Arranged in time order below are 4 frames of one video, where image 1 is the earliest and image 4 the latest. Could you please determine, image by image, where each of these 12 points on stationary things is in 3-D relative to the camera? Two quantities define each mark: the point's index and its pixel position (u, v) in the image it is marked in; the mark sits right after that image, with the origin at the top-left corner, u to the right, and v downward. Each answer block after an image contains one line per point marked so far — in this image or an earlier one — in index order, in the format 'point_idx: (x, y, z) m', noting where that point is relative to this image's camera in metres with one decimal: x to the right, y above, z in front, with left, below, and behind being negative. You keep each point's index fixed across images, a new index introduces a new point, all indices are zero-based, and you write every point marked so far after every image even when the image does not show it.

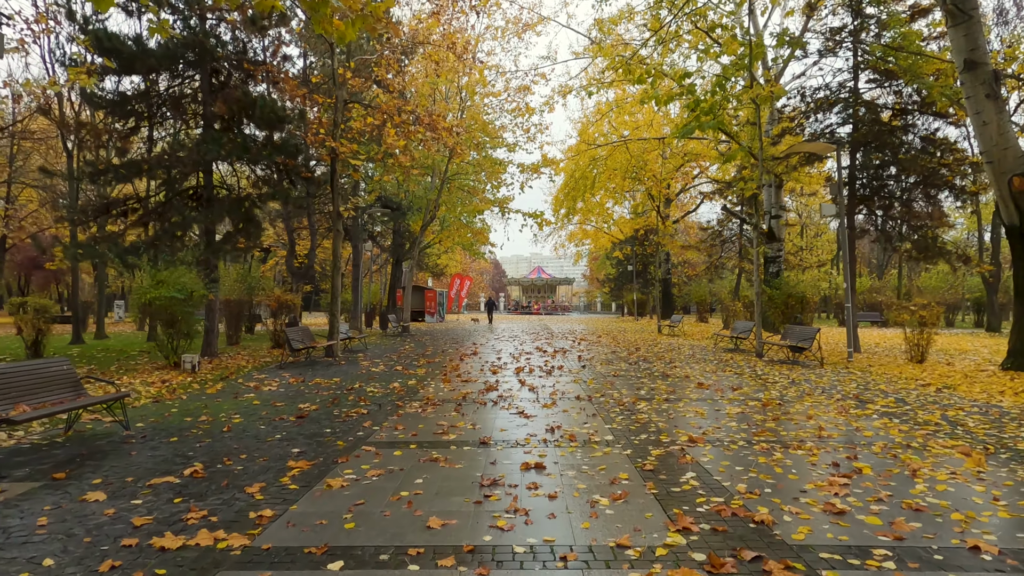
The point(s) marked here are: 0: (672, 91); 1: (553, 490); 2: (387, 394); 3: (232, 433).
0: (+3.6, +4.4, +15.3) m
1: (+0.2, -1.2, +3.9) m
2: (-1.5, -1.3, +8.0) m
3: (-2.3, -1.2, +5.6) m
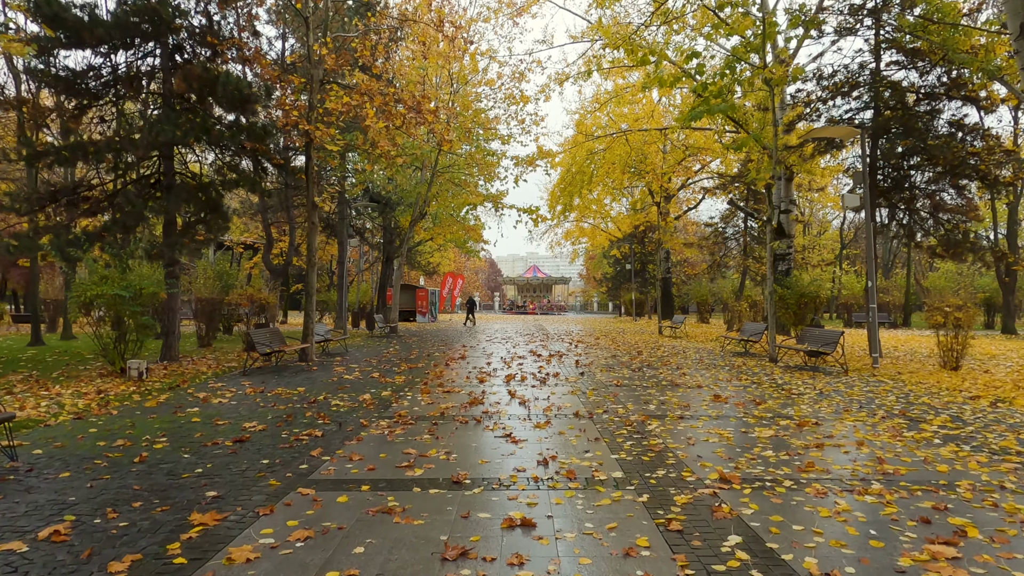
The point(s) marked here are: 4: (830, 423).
0: (+3.5, +4.4, +14.2) m
1: (+0.1, -1.1, +2.7) m
2: (-1.6, -1.2, +6.9) m
3: (-2.4, -1.2, +4.5) m
4: (+2.8, -1.2, +5.9) m
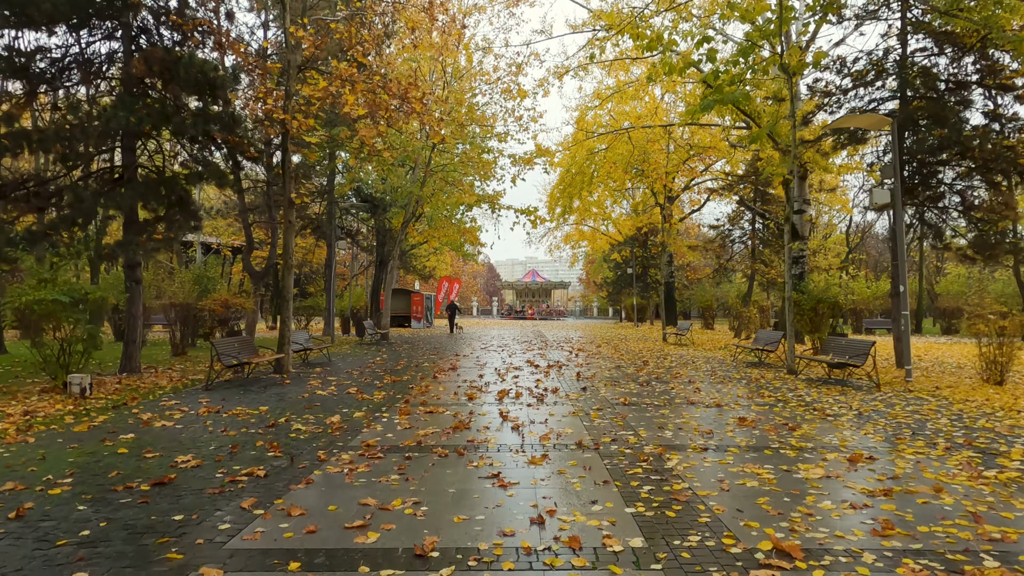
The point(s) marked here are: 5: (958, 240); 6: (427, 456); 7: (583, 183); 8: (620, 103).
0: (+3.4, +4.3, +13.2) m
1: (+0.1, -1.1, +1.7) m
2: (-1.7, -1.3, +5.8) m
3: (-2.5, -1.2, +3.4) m
4: (+2.7, -1.2, +4.9) m
5: (+8.6, +0.9, +13.1) m
6: (-0.6, -1.2, +5.0) m
7: (+2.0, +3.0, +19.1) m
8: (+3.0, +5.2, +19.2) m
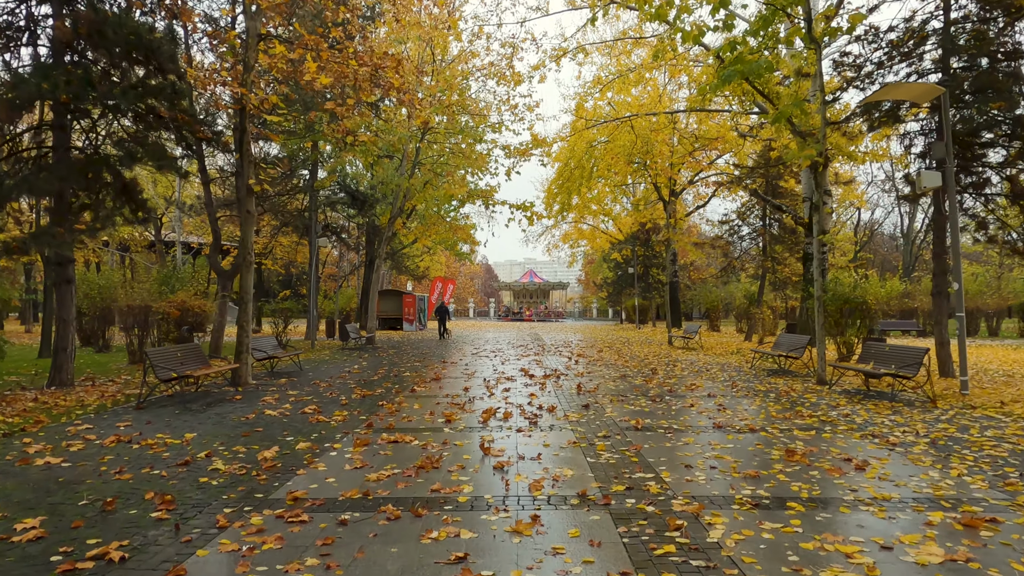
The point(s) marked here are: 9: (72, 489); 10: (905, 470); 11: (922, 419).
0: (+3.2, +4.4, +11.8) m
1: (-0.1, -1.1, +0.3) m
2: (-1.8, -1.3, +4.4) m
3: (-2.6, -1.2, +2.0) m
4: (+2.6, -1.2, +3.5) m
5: (+8.5, +1.0, +11.7) m
6: (-0.7, -1.2, +3.6) m
7: (+1.9, +3.0, +17.7) m
8: (+2.9, +5.2, +17.8) m
9: (-2.7, -1.2, +4.2) m
10: (+2.7, -1.2, +4.6) m
11: (+4.0, -1.3, +6.6) m
